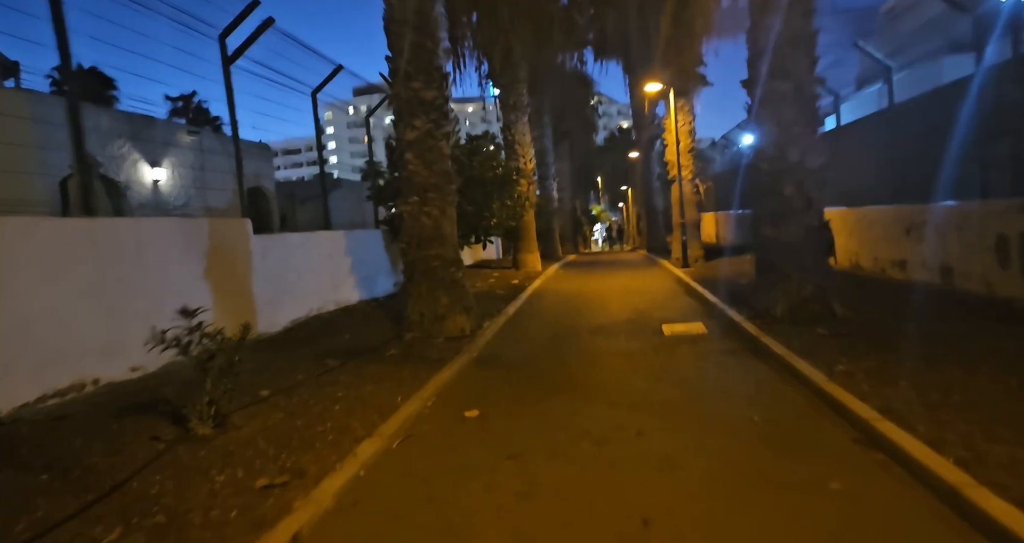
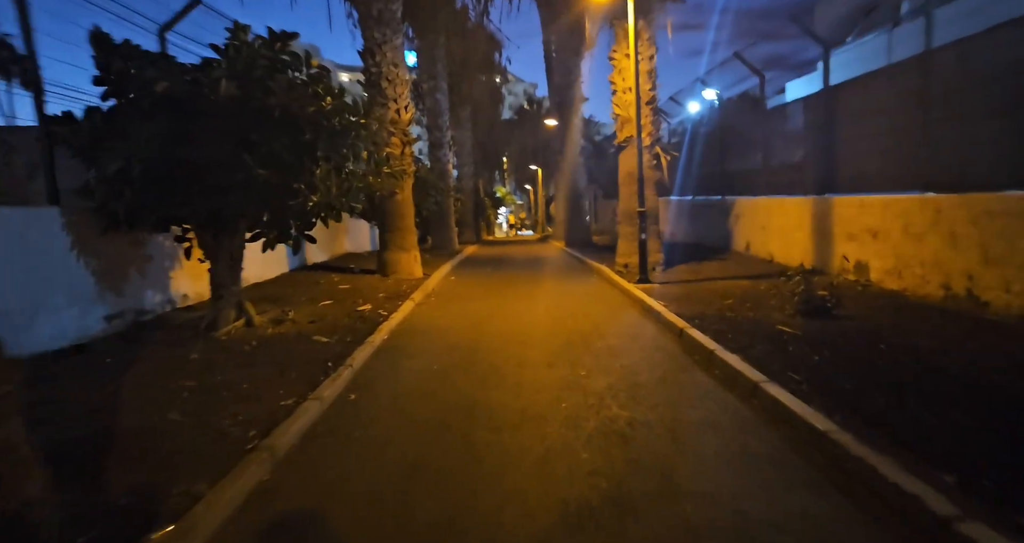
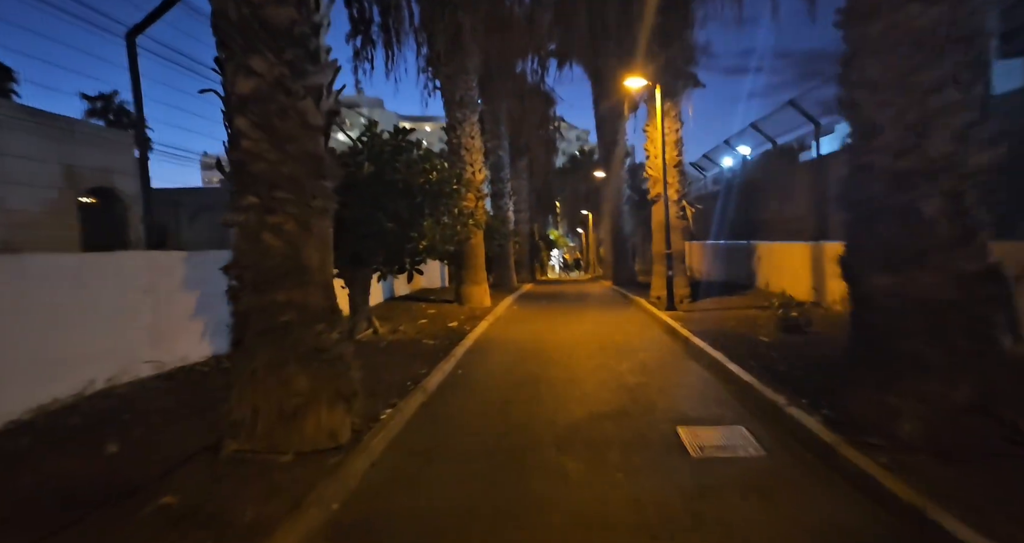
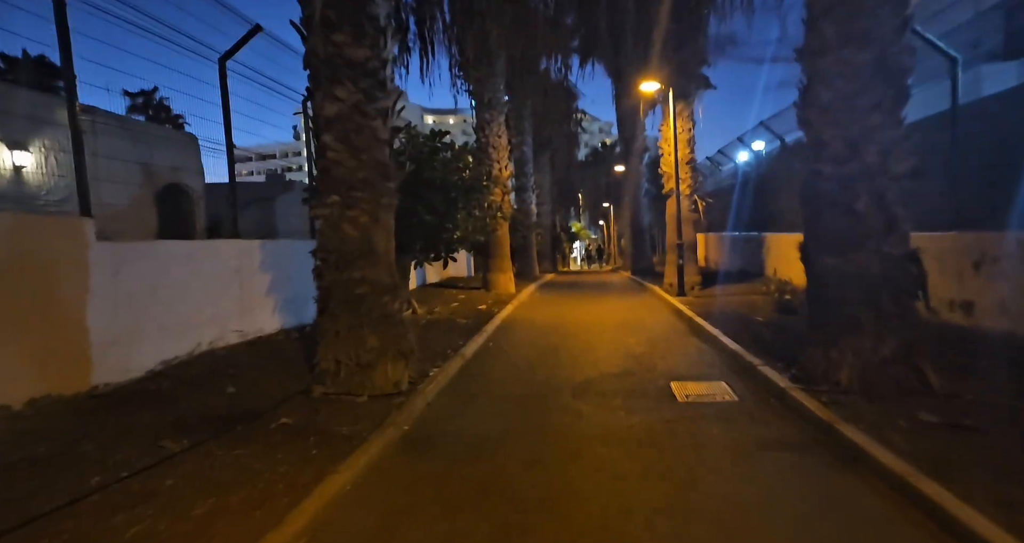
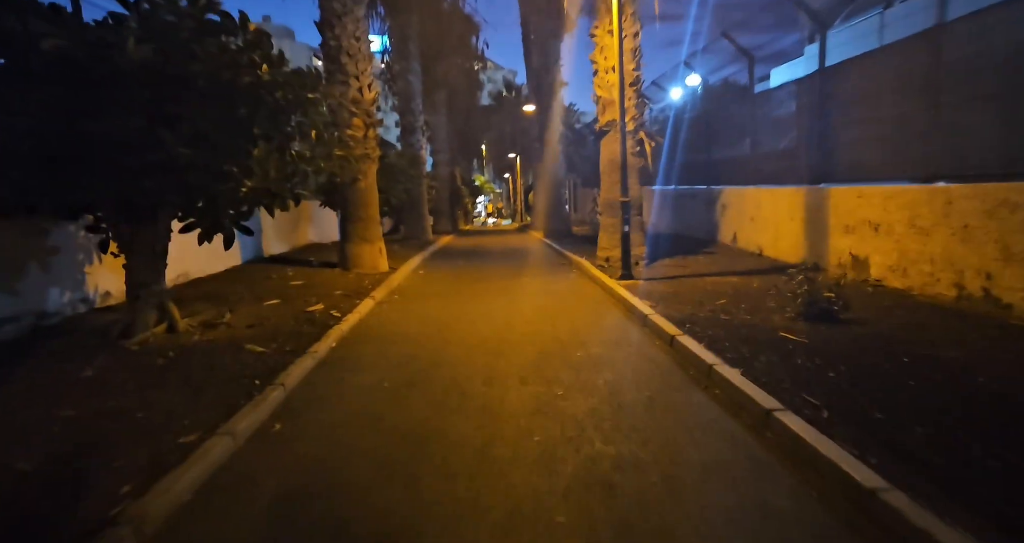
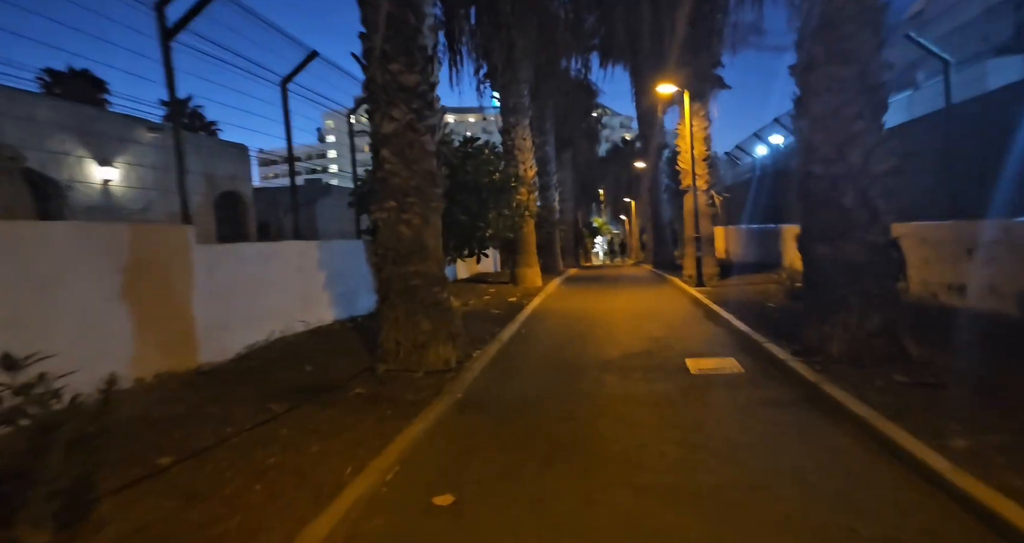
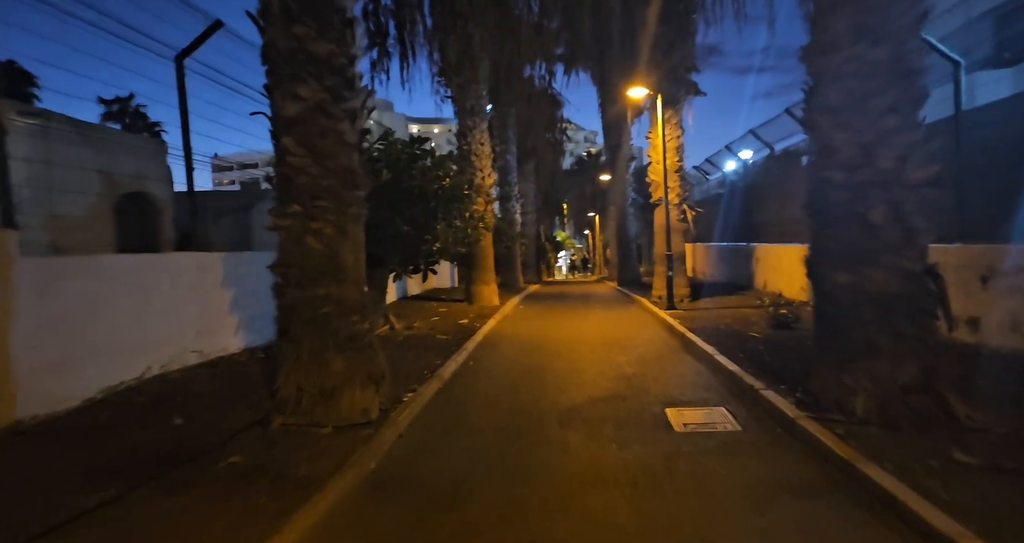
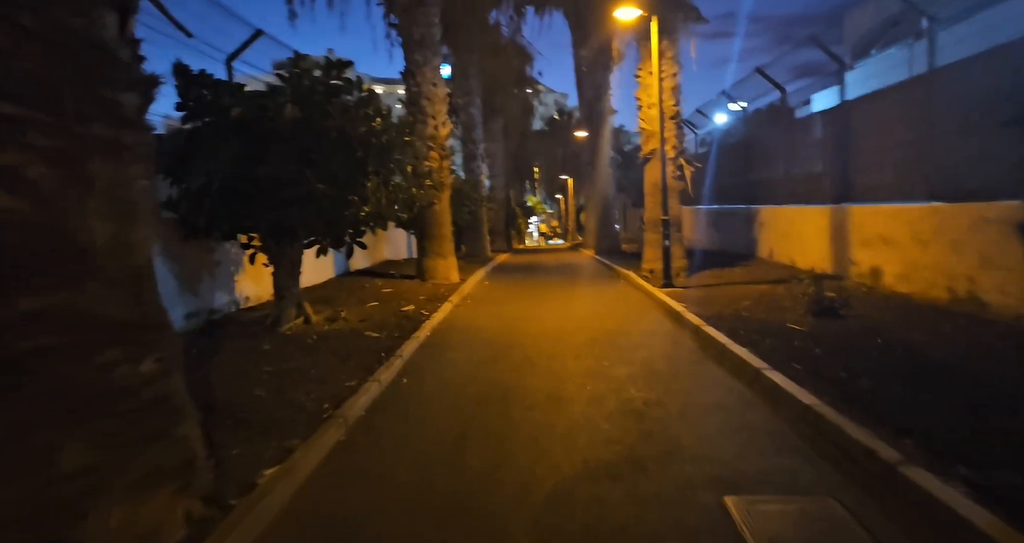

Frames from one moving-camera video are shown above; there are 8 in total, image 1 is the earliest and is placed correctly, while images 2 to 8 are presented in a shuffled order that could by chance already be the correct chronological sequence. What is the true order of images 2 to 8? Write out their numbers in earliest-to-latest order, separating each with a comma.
6, 4, 7, 3, 8, 2, 5
